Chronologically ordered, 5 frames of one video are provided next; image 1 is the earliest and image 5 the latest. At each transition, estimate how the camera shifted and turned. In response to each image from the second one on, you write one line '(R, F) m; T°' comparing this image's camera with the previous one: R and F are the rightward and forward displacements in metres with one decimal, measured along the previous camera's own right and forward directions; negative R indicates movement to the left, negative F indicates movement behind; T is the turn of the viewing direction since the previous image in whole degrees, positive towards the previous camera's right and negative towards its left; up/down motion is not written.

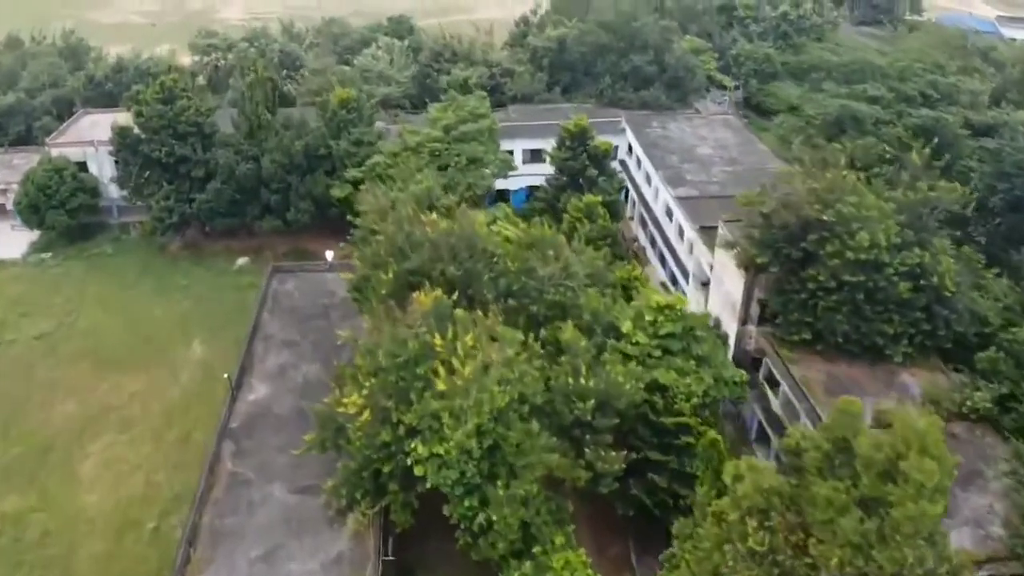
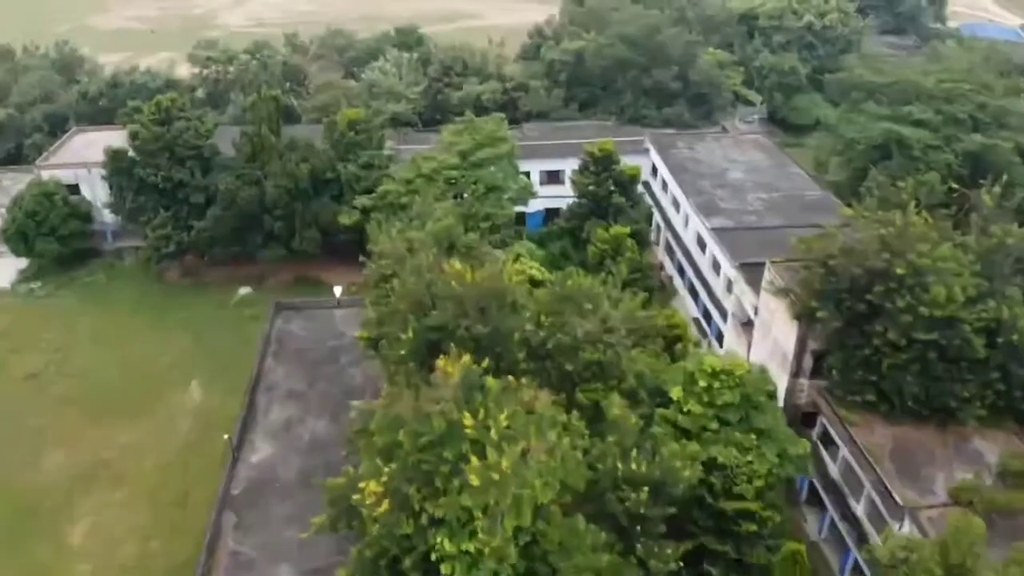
(-0.5, +1.9) m; 0°
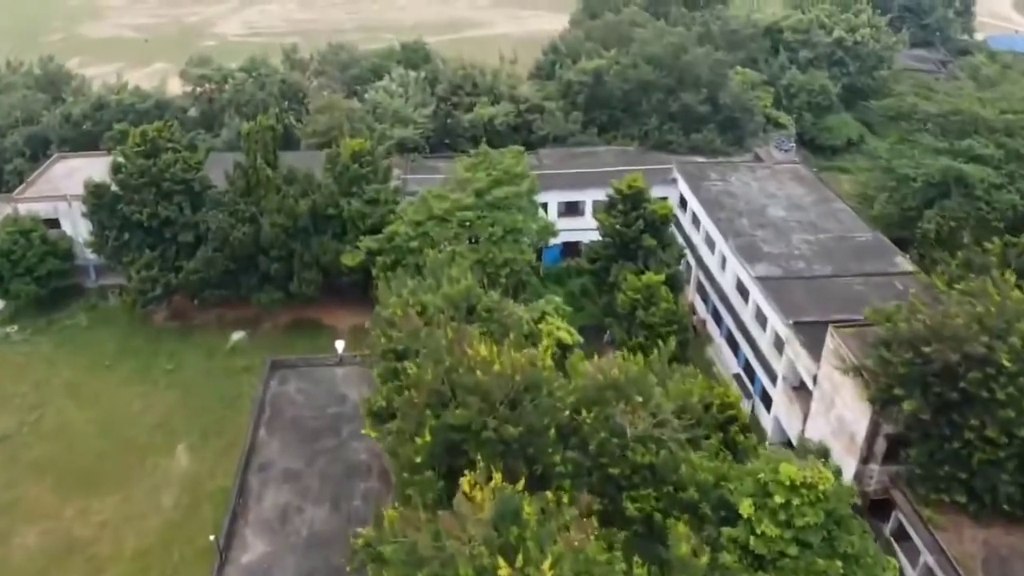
(-0.5, +2.5) m; 0°
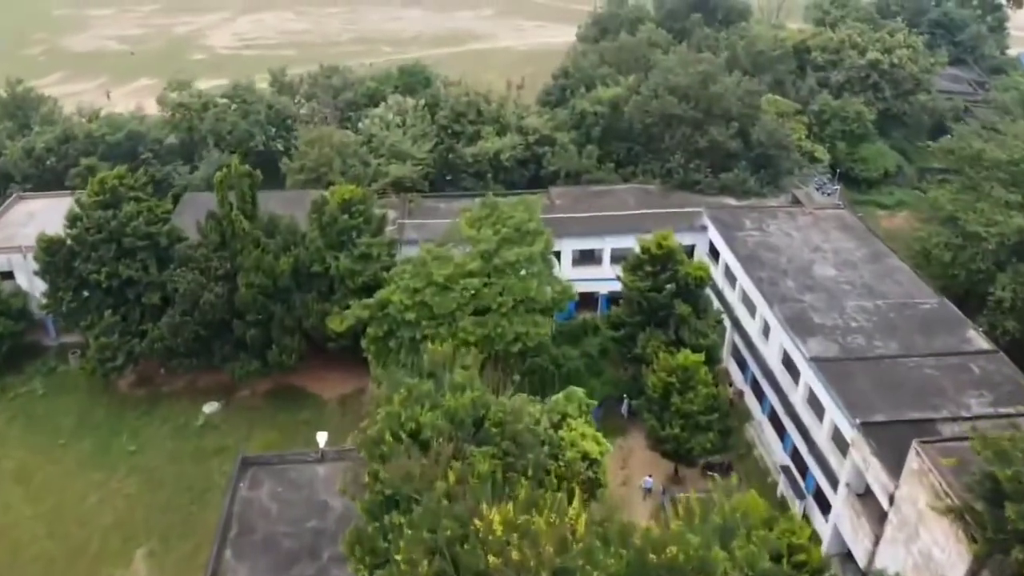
(-0.2, +3.3) m; 0°
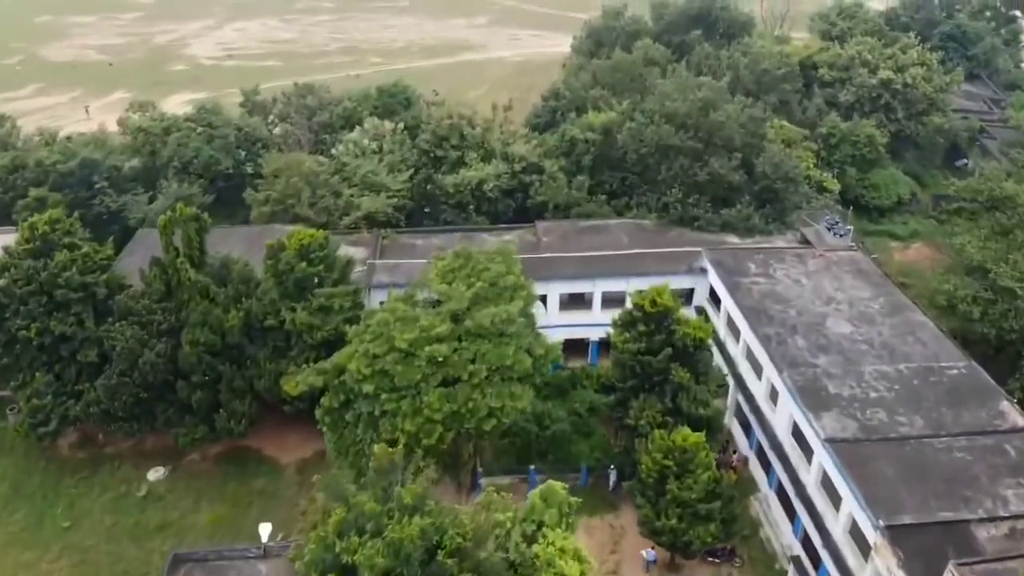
(+0.4, +2.5) m; 0°
